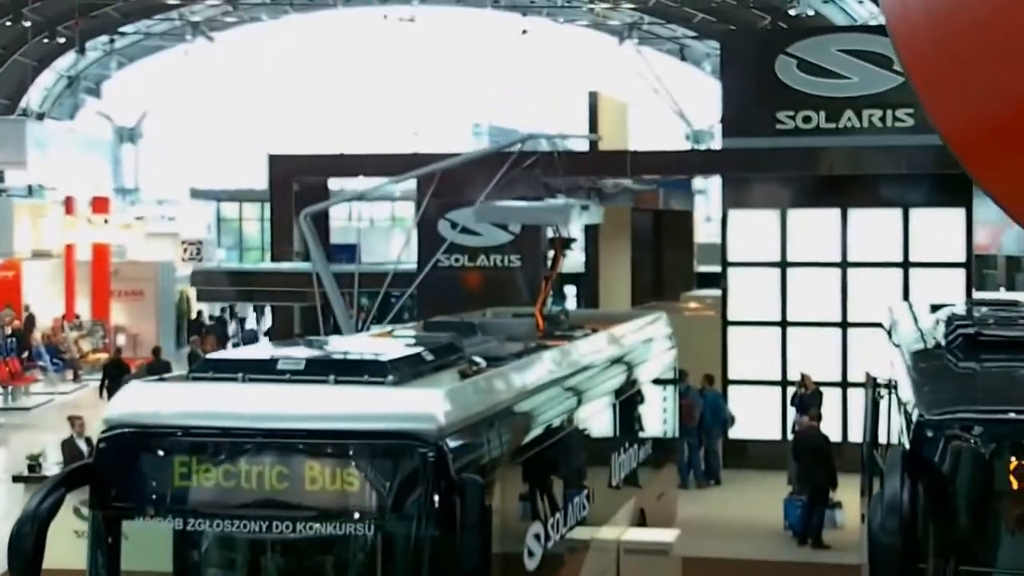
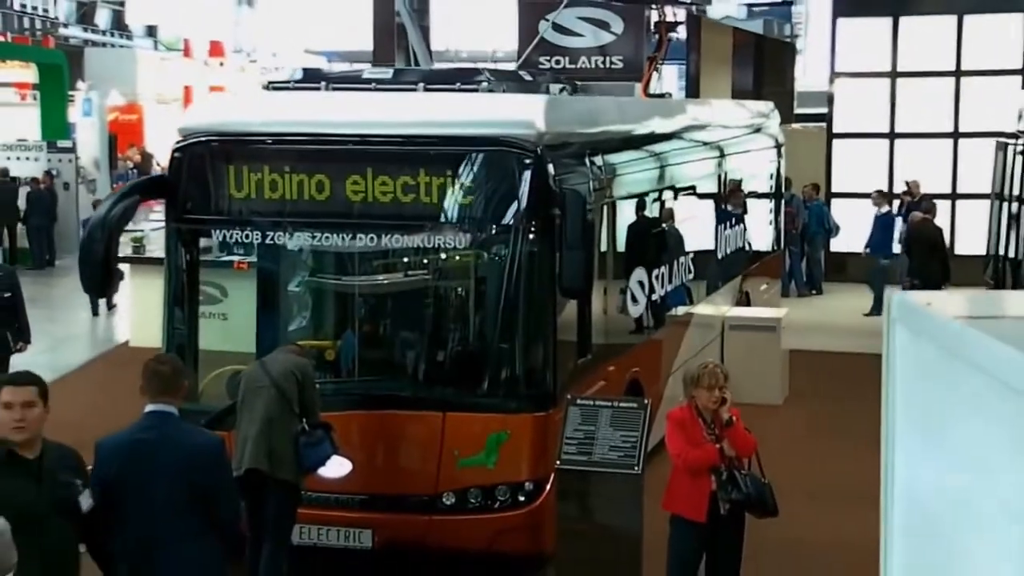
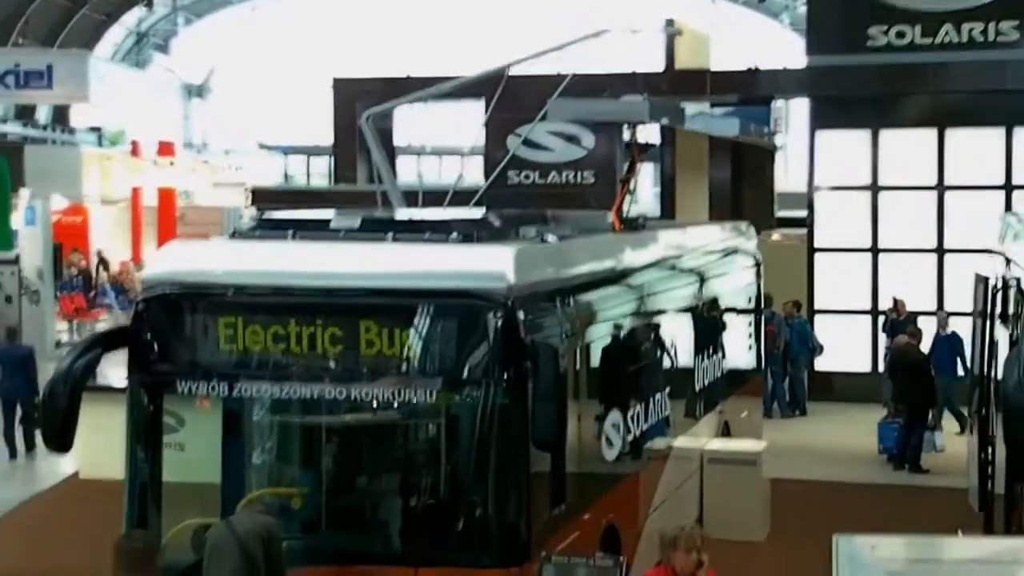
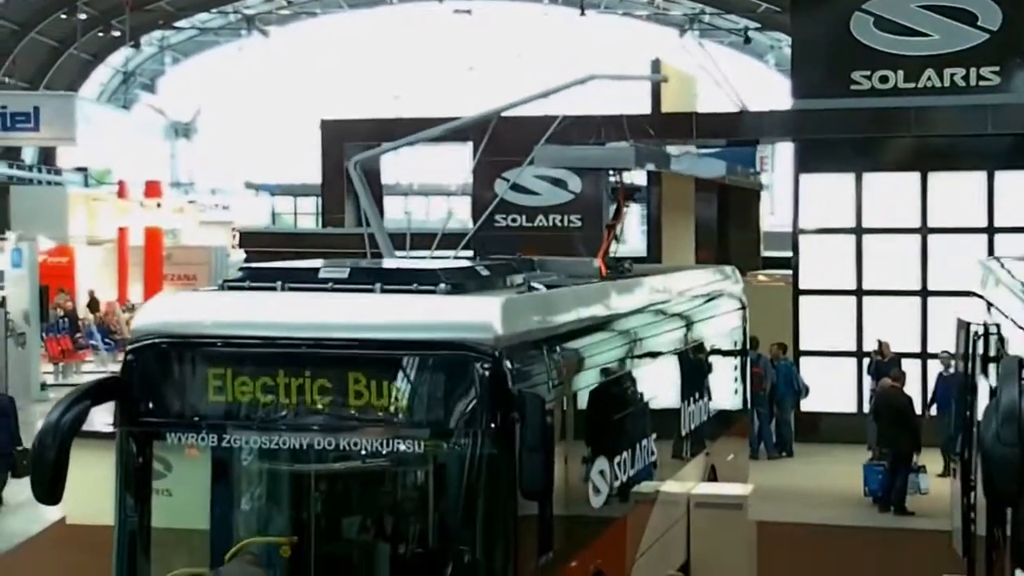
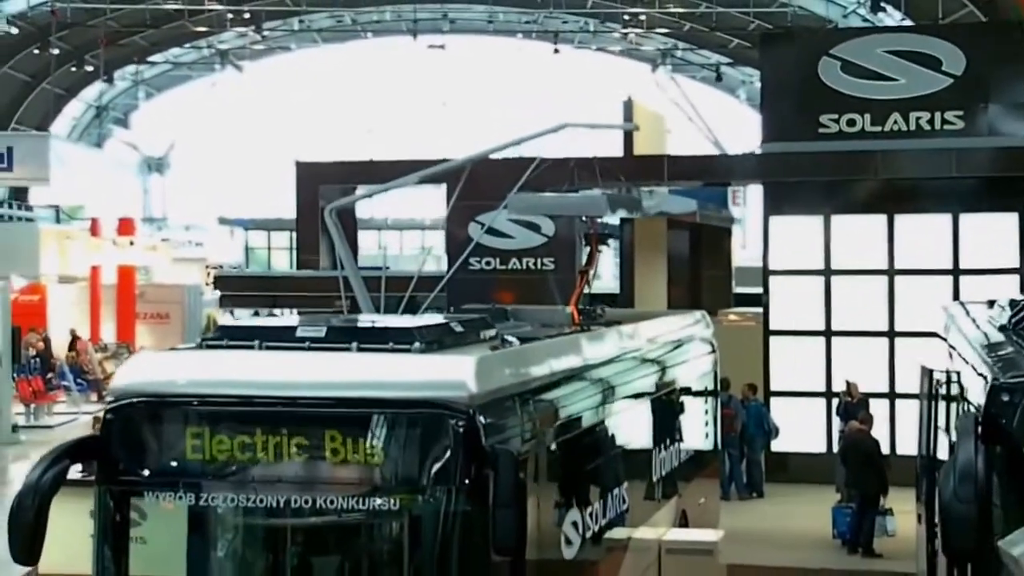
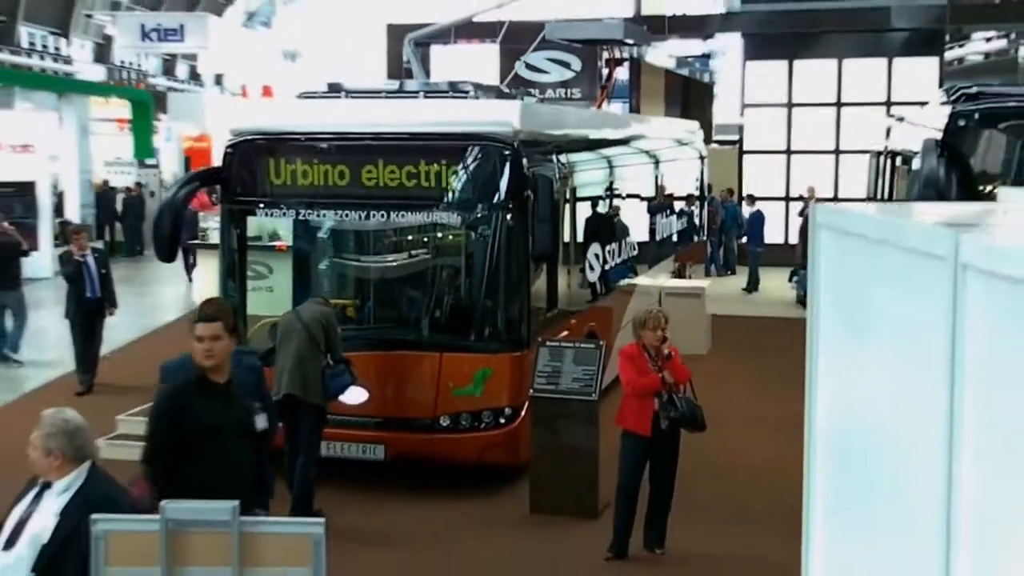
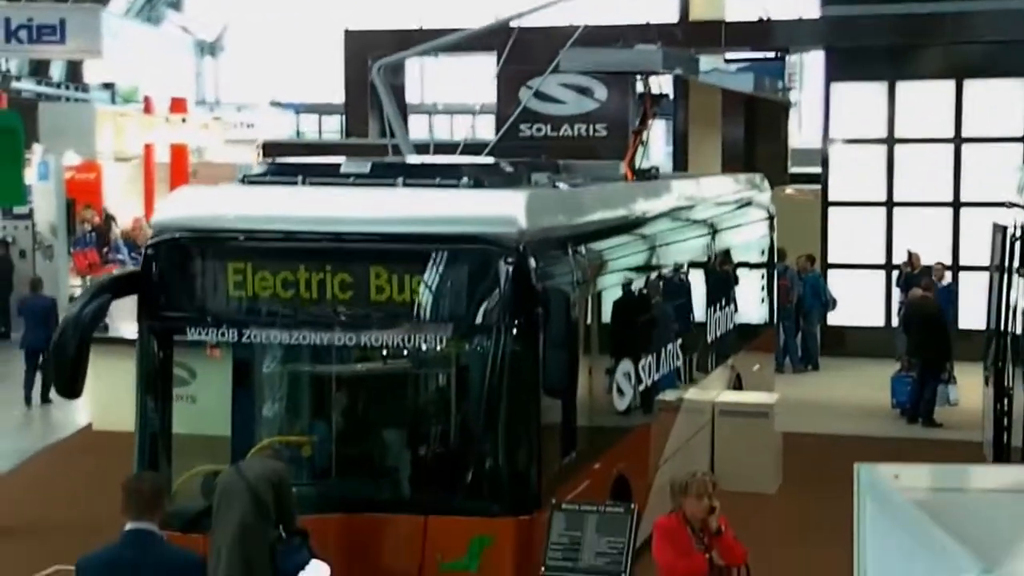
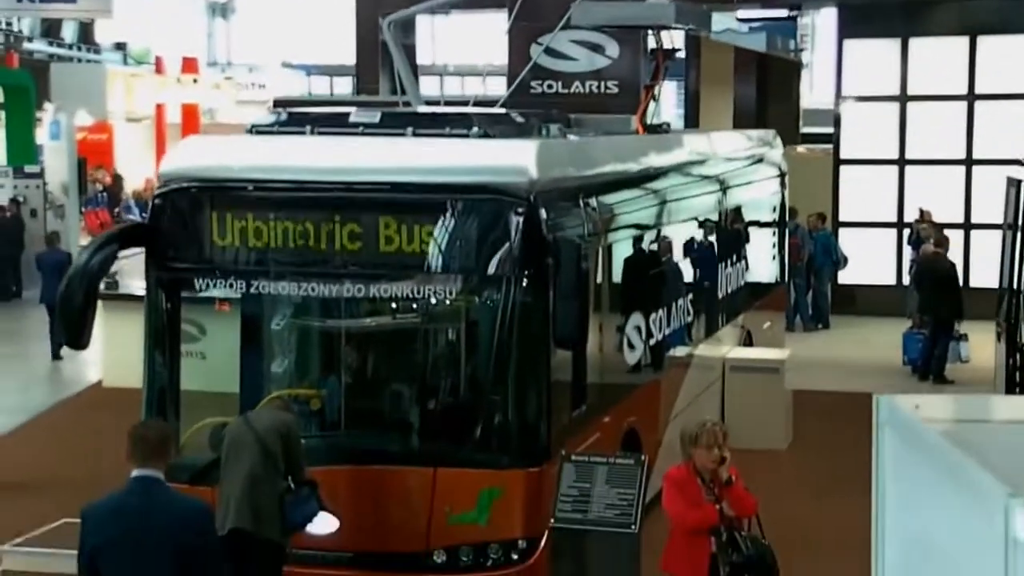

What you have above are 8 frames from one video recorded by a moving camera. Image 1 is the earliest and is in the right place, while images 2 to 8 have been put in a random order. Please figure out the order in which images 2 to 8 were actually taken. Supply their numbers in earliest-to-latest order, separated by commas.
5, 4, 3, 7, 8, 2, 6
